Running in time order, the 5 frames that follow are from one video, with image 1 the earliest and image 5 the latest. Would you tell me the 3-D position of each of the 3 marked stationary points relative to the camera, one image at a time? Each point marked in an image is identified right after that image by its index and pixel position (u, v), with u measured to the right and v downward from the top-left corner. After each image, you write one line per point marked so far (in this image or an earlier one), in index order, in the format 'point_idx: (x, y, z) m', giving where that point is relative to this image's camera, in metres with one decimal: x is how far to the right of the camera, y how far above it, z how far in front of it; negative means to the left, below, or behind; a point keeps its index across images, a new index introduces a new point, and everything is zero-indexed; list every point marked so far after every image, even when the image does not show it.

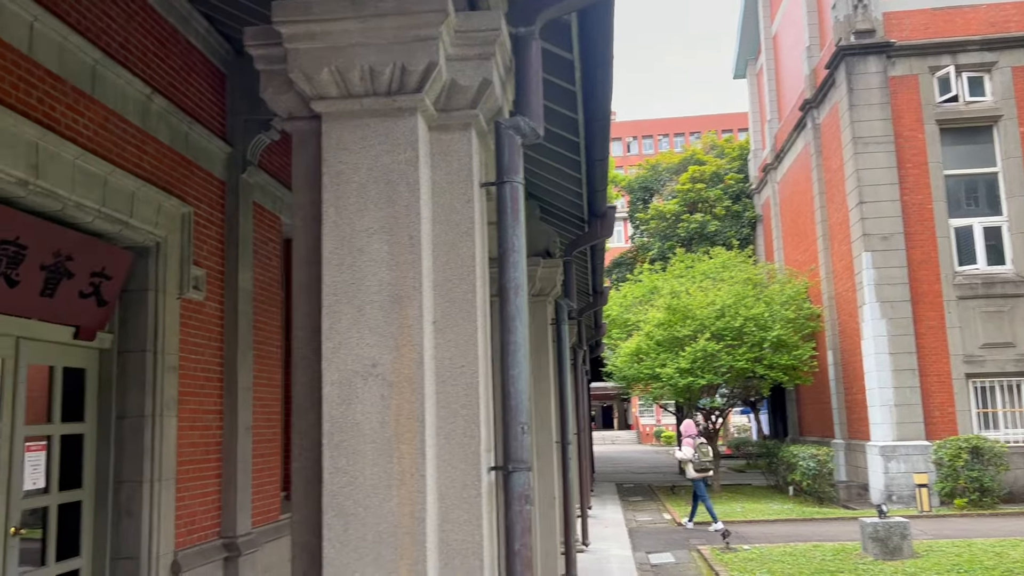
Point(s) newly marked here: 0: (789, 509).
0: (+4.0, -3.2, +12.2) m
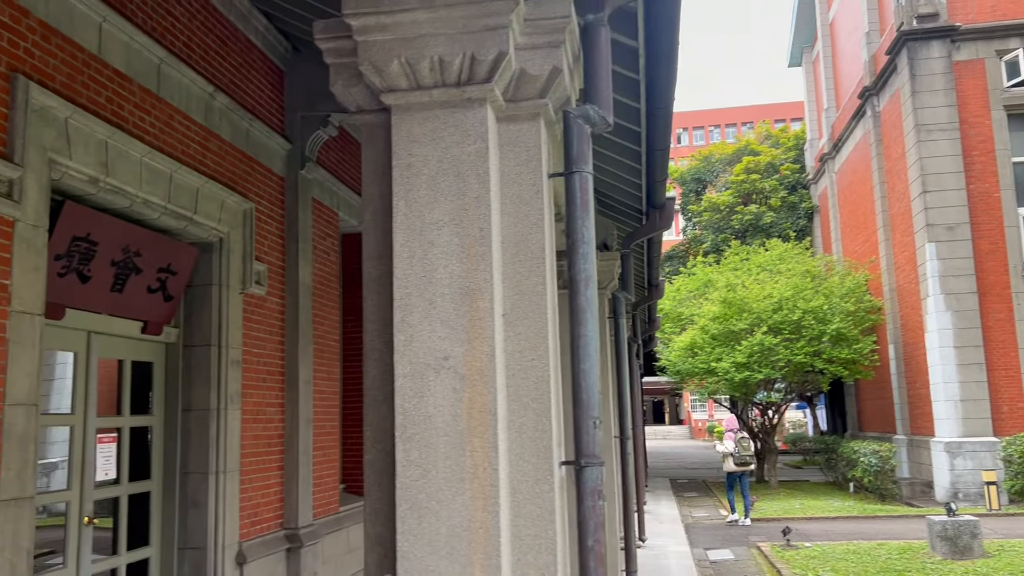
0: (+4.8, -3.1, +11.9) m
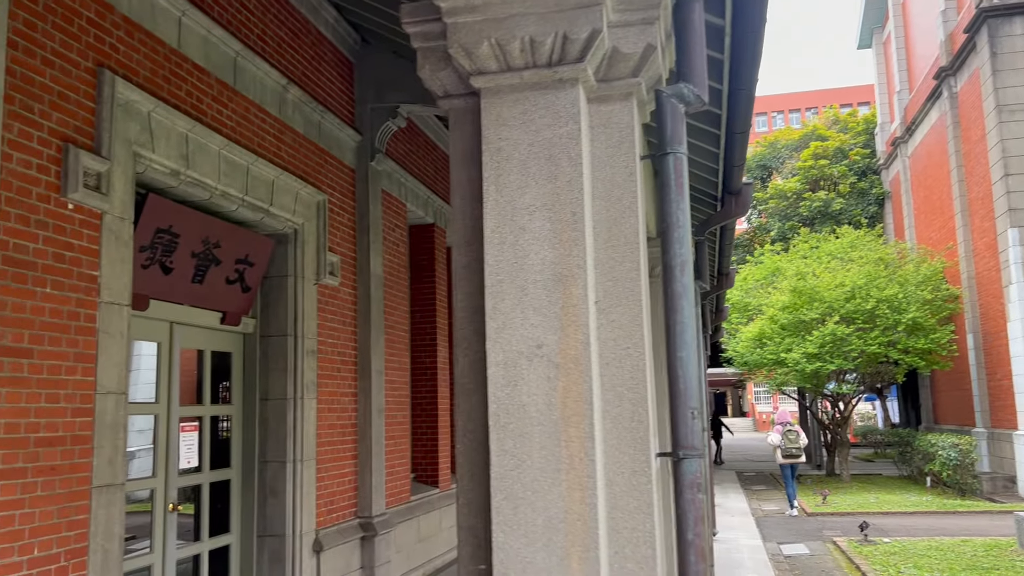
0: (+5.7, -2.9, +11.5) m
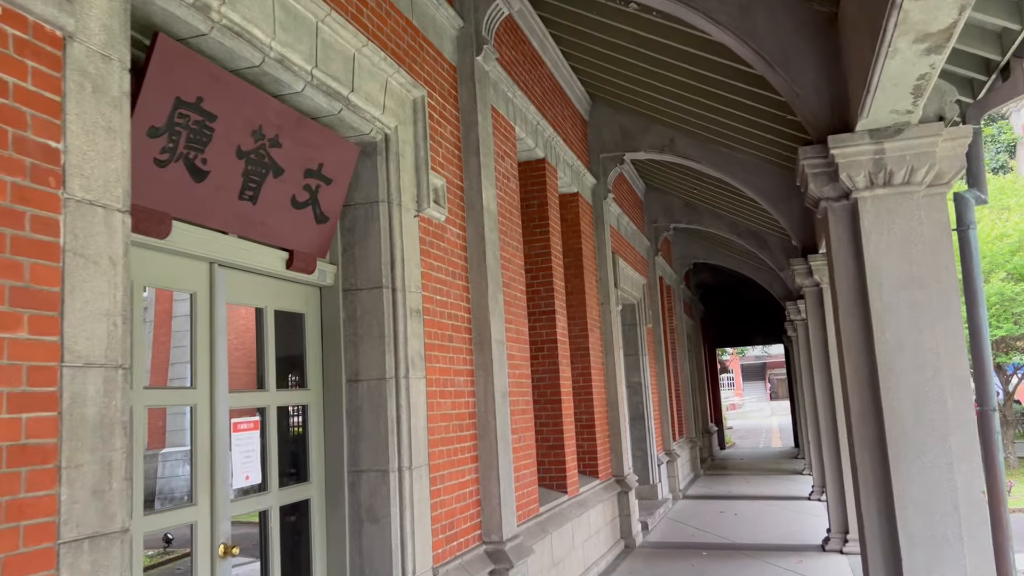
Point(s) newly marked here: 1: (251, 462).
0: (+7.0, -2.3, +9.4) m
1: (-0.9, -0.6, +3.0) m
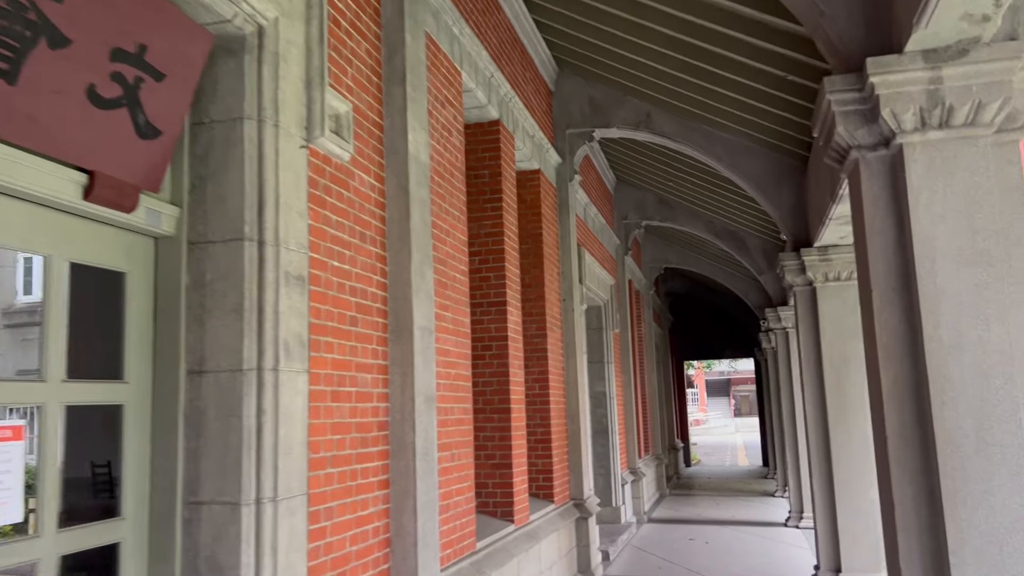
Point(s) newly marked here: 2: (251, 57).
0: (+6.5, -2.4, +8.6) m
1: (-1.2, -0.5, +2.0) m
2: (-0.8, +0.7, +2.6) m
